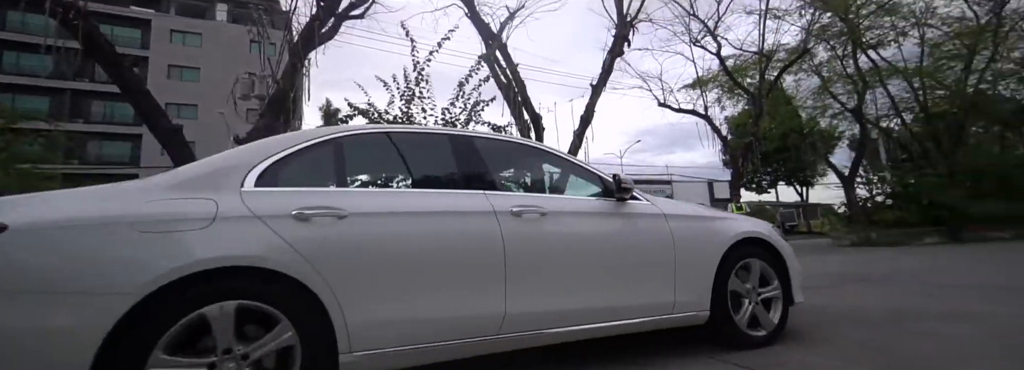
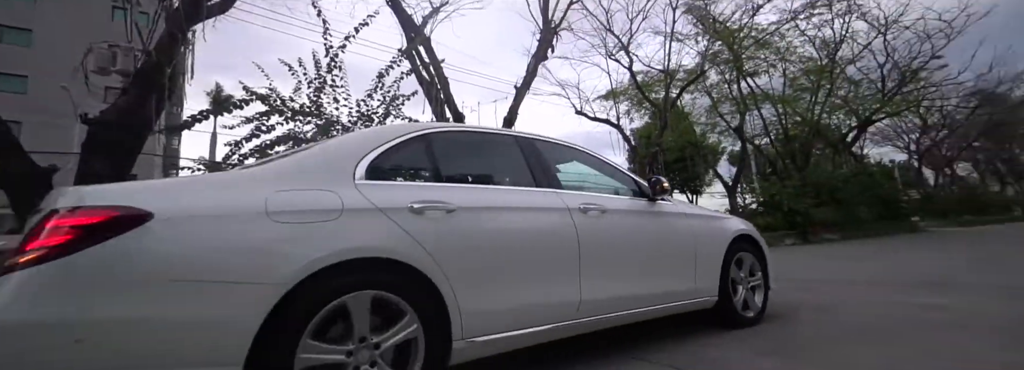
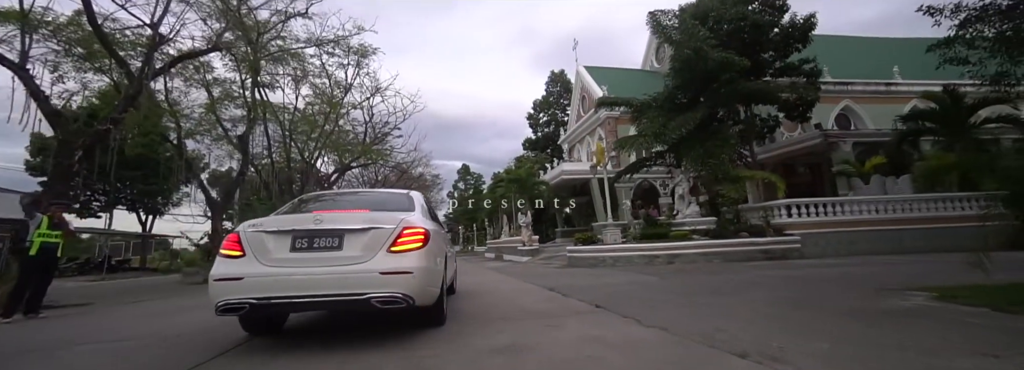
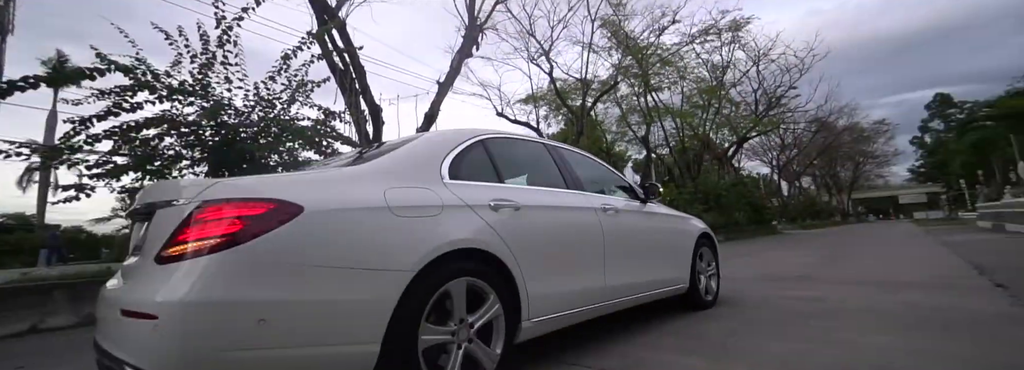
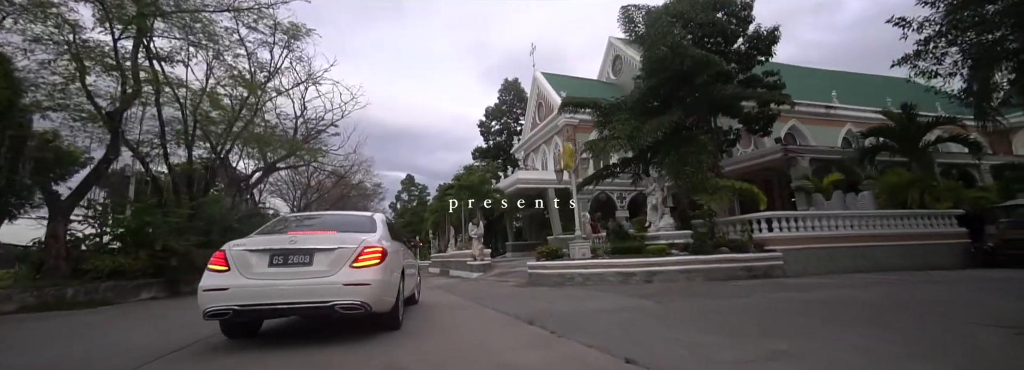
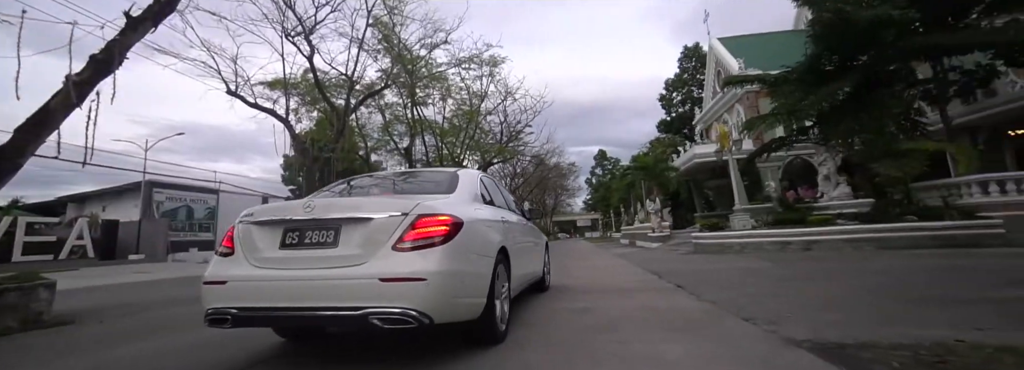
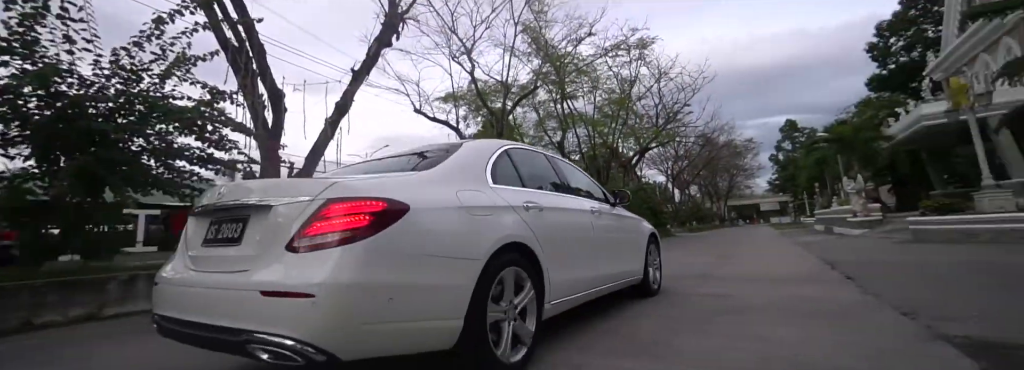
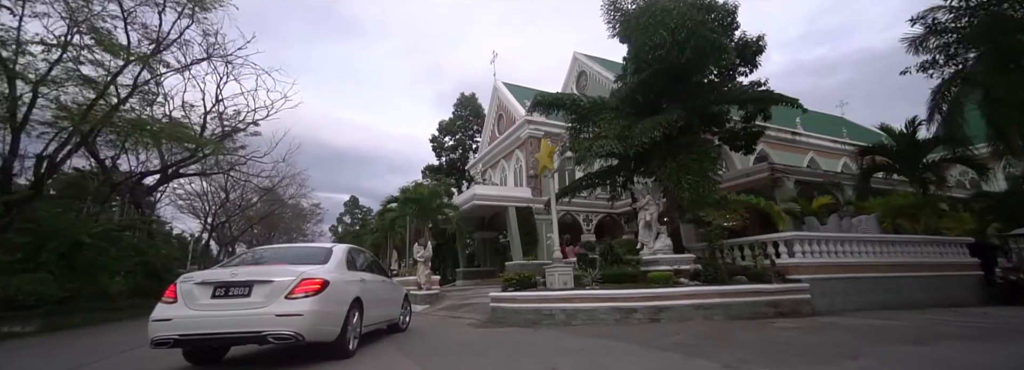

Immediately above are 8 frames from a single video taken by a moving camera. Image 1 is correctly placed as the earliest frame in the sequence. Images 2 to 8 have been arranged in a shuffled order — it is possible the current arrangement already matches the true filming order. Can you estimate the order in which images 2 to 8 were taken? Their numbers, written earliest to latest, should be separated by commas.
2, 4, 7, 6, 3, 5, 8
